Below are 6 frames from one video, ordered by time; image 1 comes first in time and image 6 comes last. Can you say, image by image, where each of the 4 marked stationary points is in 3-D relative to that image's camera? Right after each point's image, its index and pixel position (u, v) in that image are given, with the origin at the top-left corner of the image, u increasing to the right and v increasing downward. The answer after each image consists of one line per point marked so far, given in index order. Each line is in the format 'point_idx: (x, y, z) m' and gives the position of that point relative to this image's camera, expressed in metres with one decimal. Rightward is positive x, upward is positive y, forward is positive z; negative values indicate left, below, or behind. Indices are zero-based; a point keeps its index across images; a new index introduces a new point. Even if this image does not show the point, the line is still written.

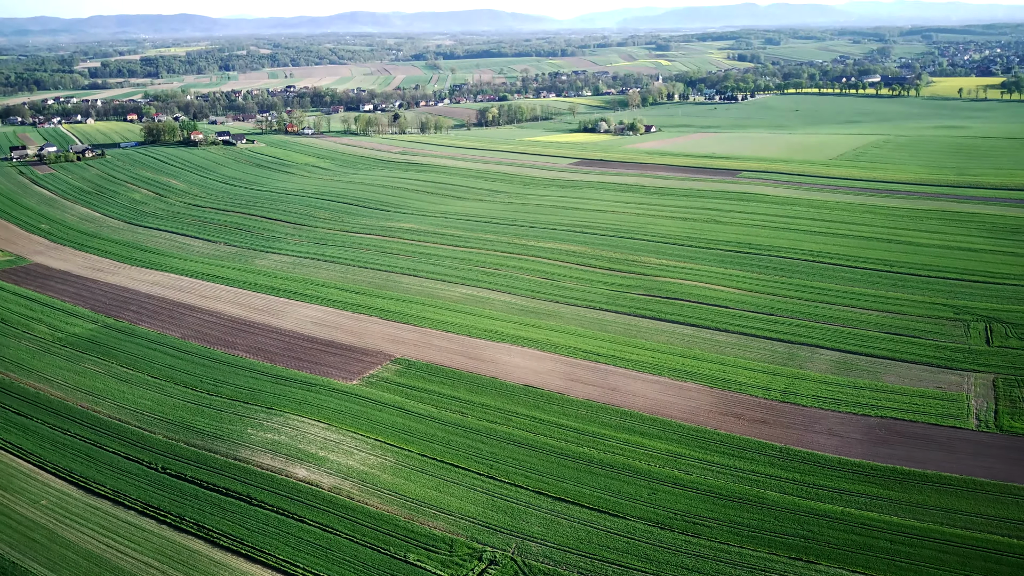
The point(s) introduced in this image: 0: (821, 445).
0: (+8.8, -4.4, +17.5) m
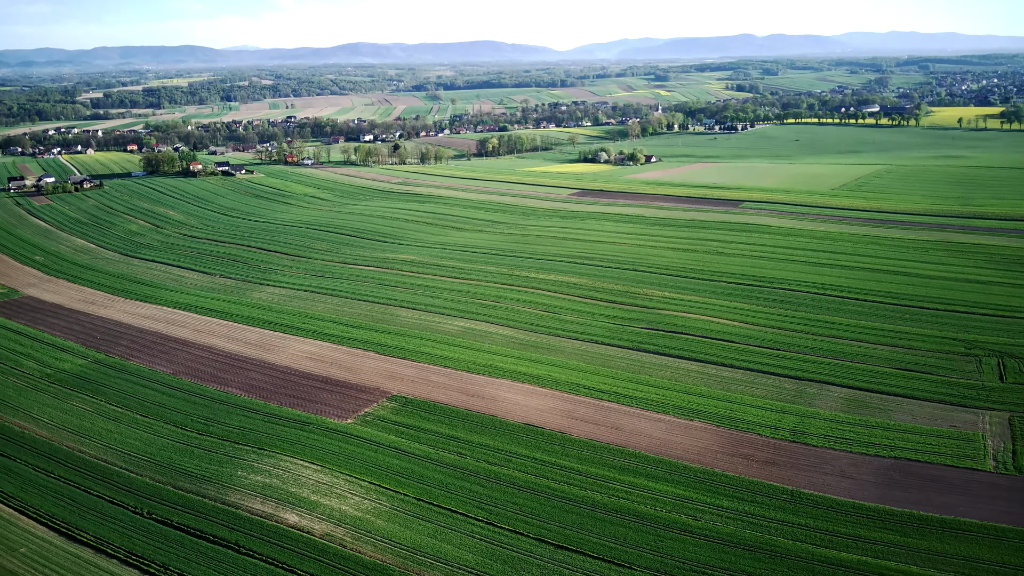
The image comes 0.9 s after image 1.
0: (+8.8, -5.4, +16.8) m
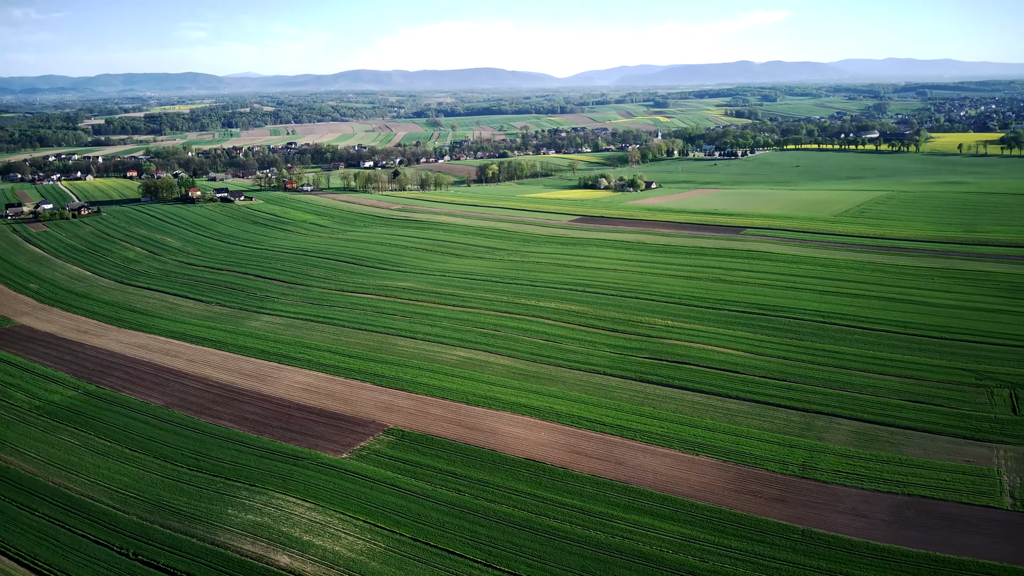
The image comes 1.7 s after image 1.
0: (+8.8, -6.3, +16.1) m
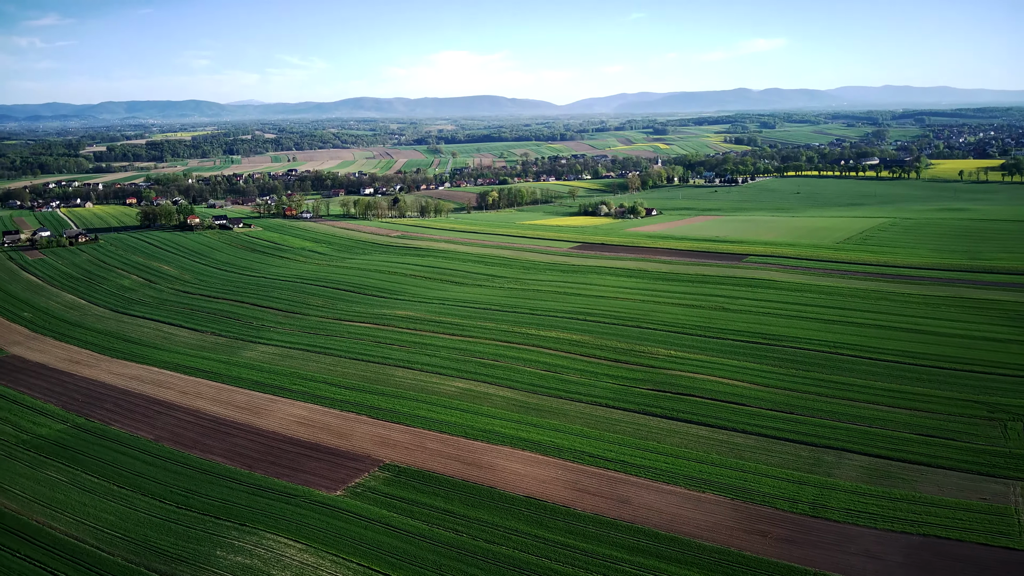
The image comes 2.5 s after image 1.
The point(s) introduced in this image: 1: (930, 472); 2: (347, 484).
0: (+8.7, -7.1, +15.4) m
1: (+12.9, -5.7, +19.0) m
2: (-5.2, -6.1, +19.3) m
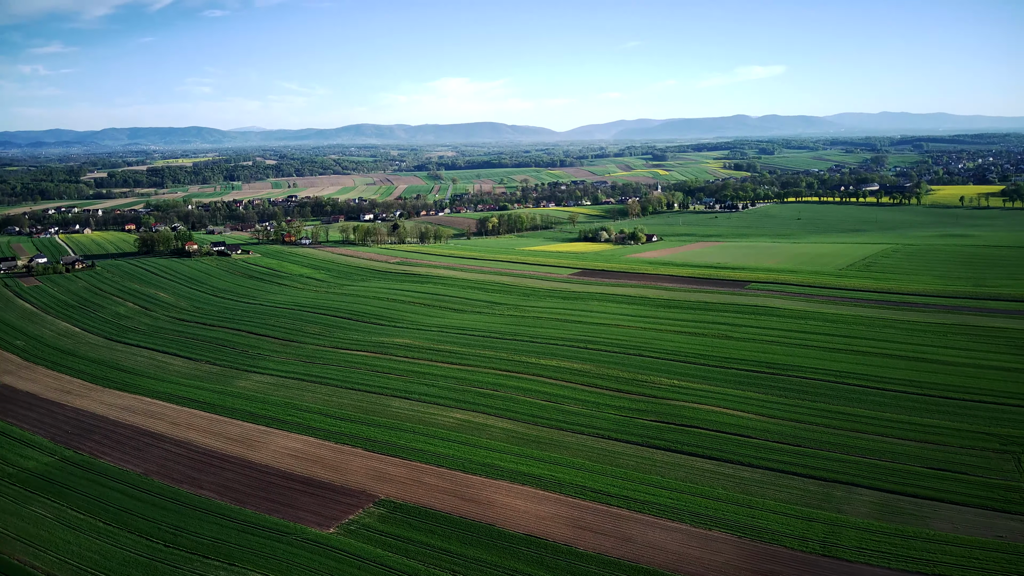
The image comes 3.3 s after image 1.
0: (+8.7, -7.8, +14.7) m
1: (+12.9, -6.6, +18.4) m
2: (-5.3, -7.1, +18.6) m
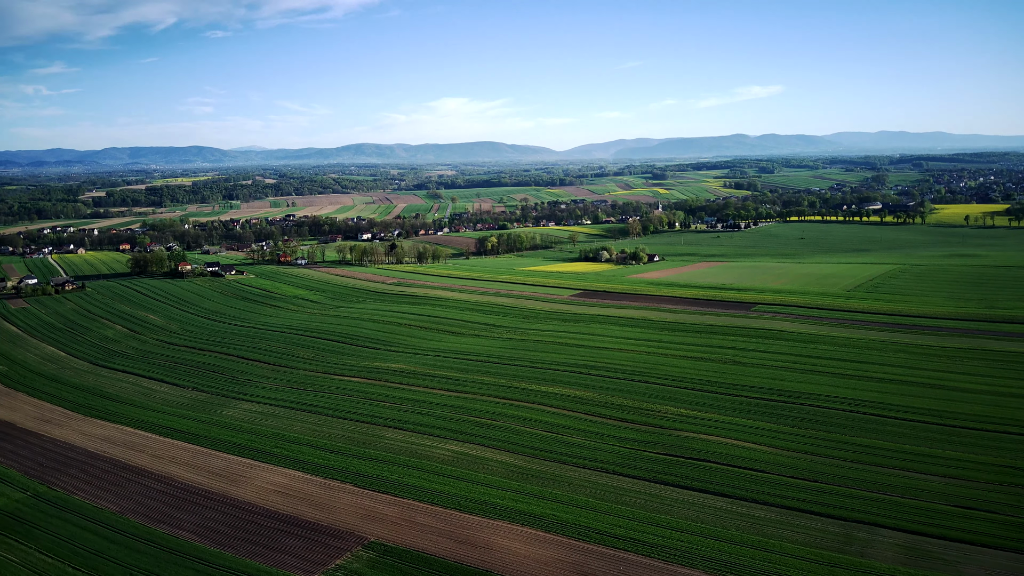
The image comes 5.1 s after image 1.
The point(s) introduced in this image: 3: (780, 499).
0: (+8.7, -8.5, +13.4) m
1: (+12.9, -7.3, +17.1) m
2: (-5.3, -7.8, +17.4) m
3: (+8.5, -6.7, +19.7) m
